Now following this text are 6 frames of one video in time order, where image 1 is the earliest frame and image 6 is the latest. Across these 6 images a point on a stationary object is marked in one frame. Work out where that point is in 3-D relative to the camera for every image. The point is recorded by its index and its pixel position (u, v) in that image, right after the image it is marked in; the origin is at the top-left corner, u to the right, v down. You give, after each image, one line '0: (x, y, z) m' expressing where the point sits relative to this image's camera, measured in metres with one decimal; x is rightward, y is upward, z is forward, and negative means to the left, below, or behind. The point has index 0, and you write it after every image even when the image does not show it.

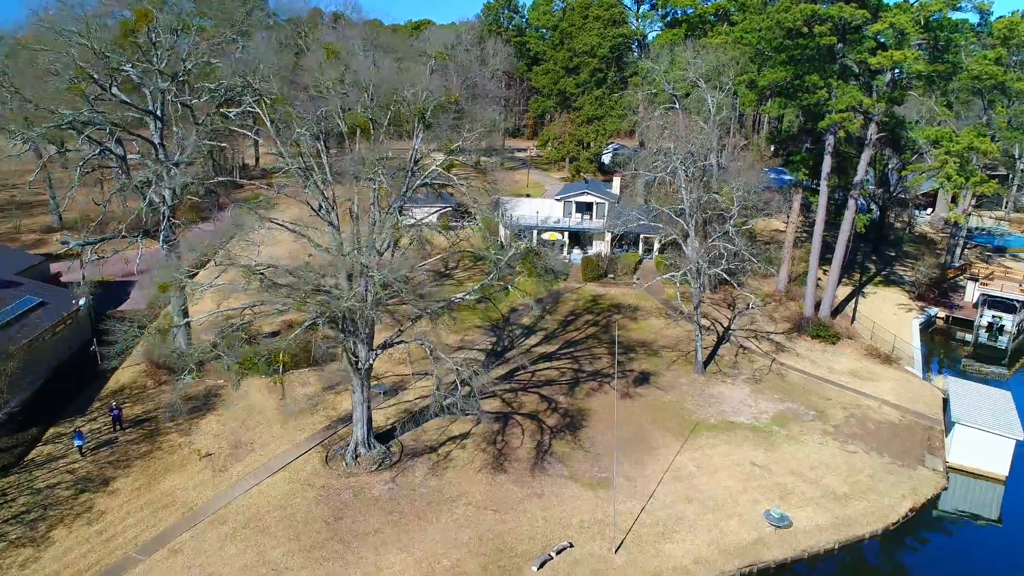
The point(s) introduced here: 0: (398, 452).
0: (-3.0, -4.3, +18.0) m
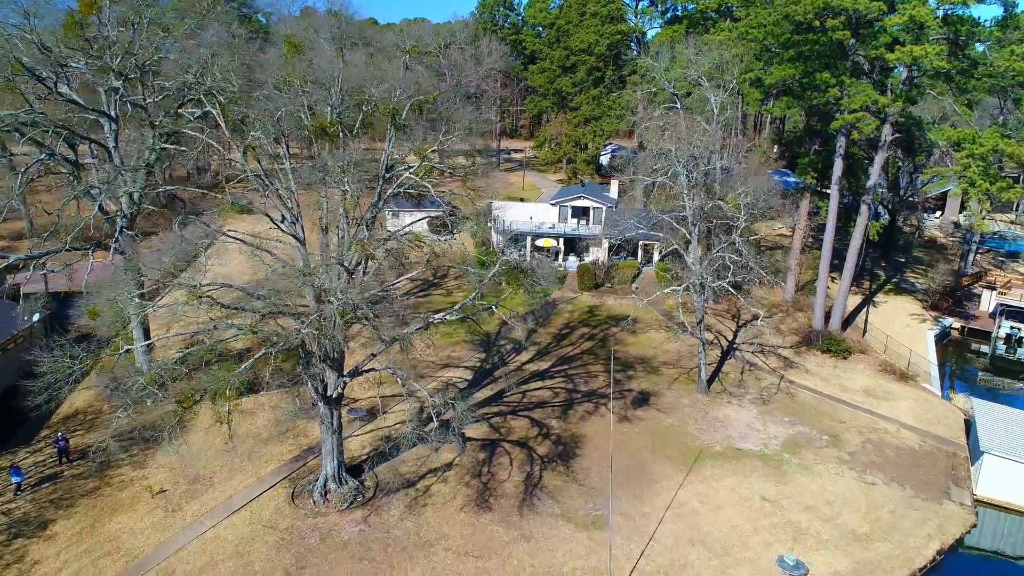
0: (-3.4, -4.8, +16.4) m
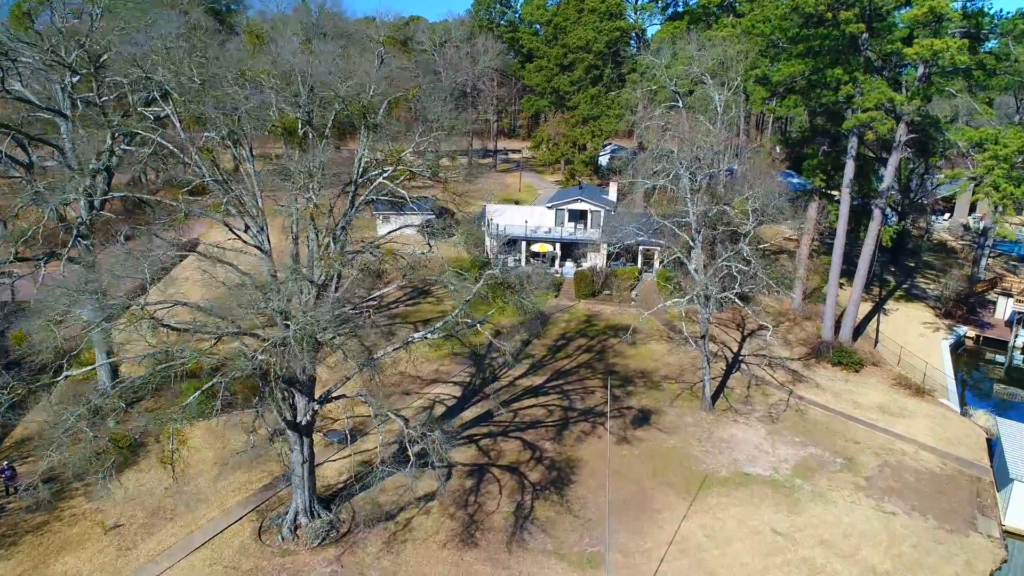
0: (-3.6, -5.1, +15.0) m
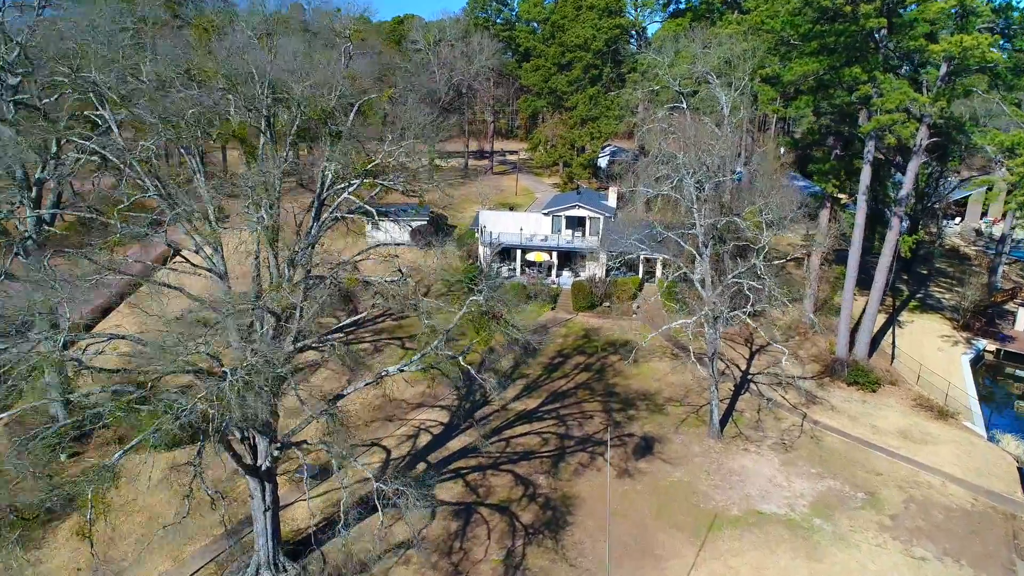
0: (-3.8, -5.6, +13.4) m
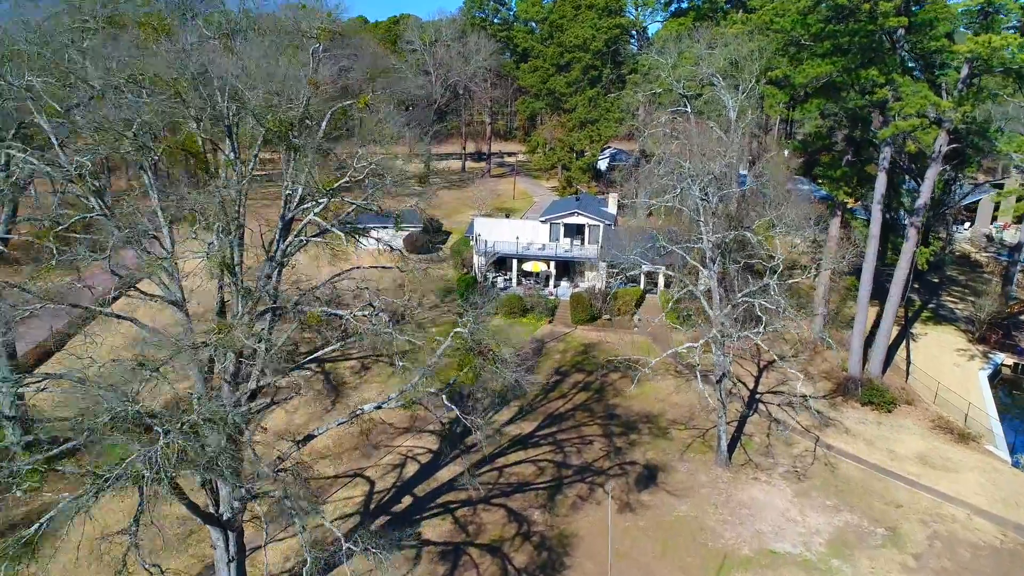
0: (-4.0, -6.0, +12.2) m
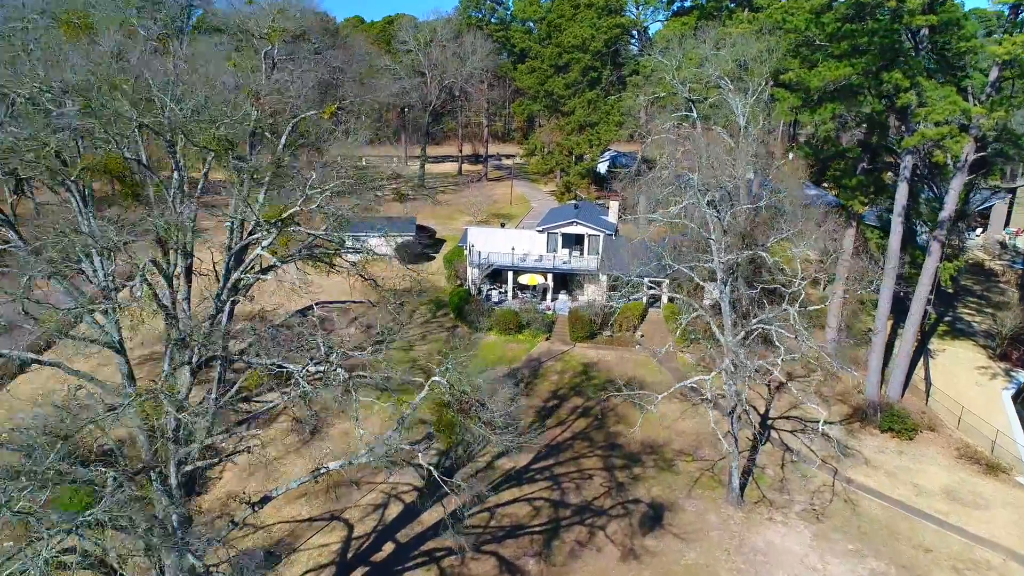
0: (-4.2, -6.6, +10.7) m
